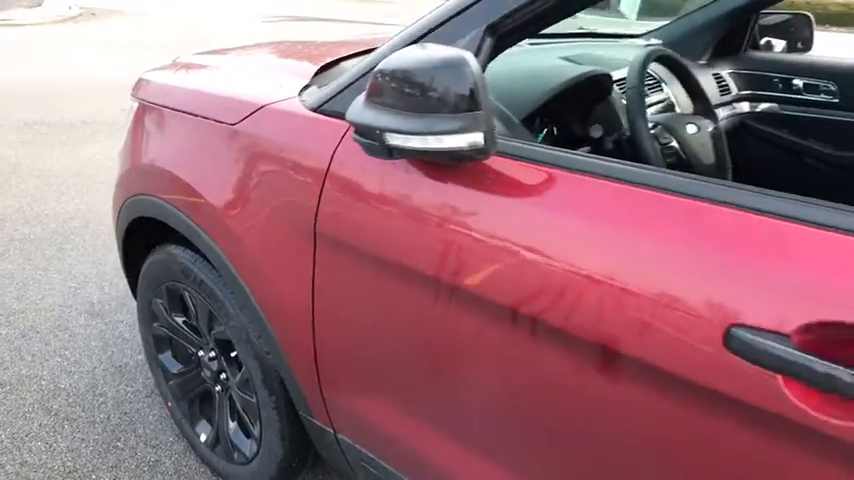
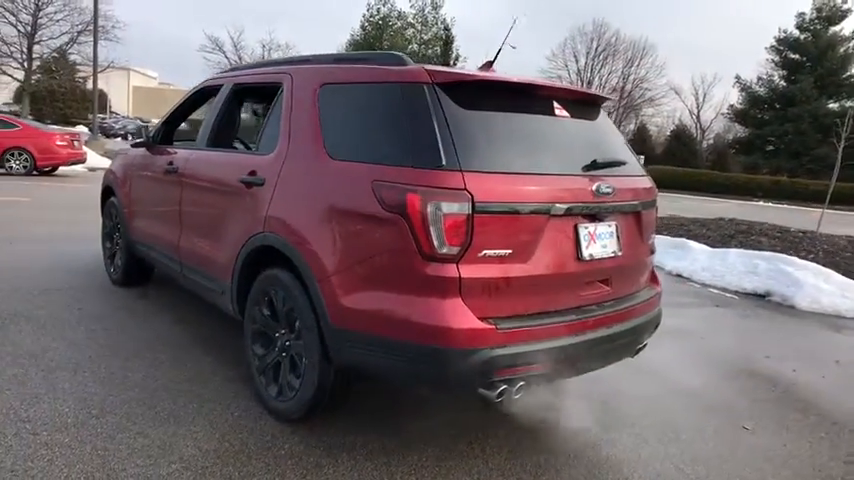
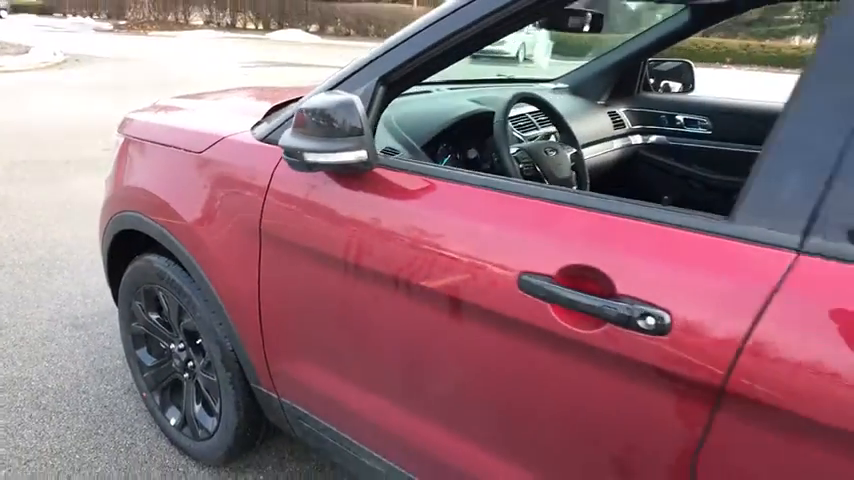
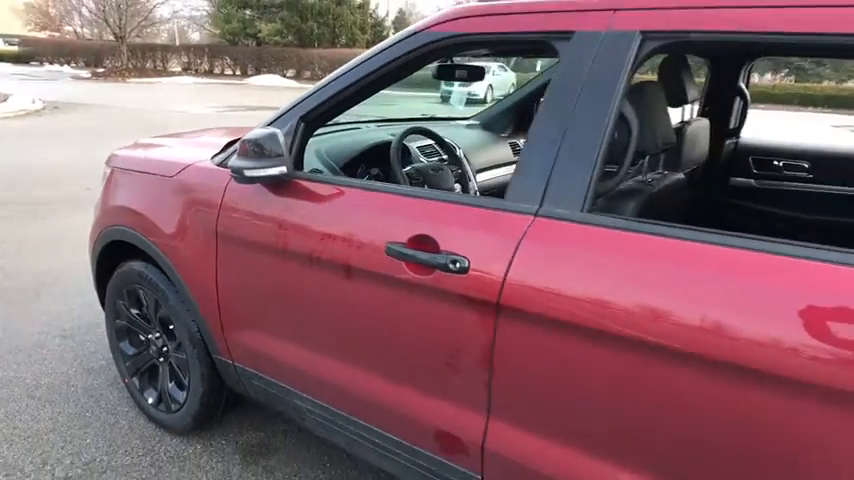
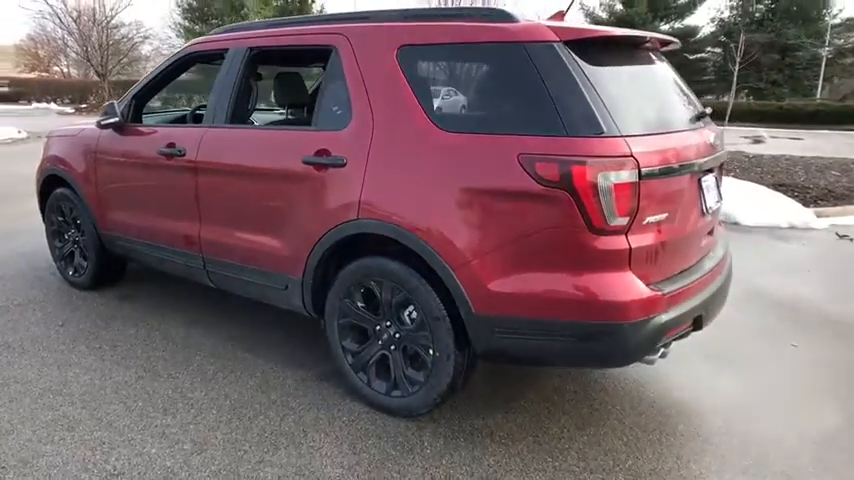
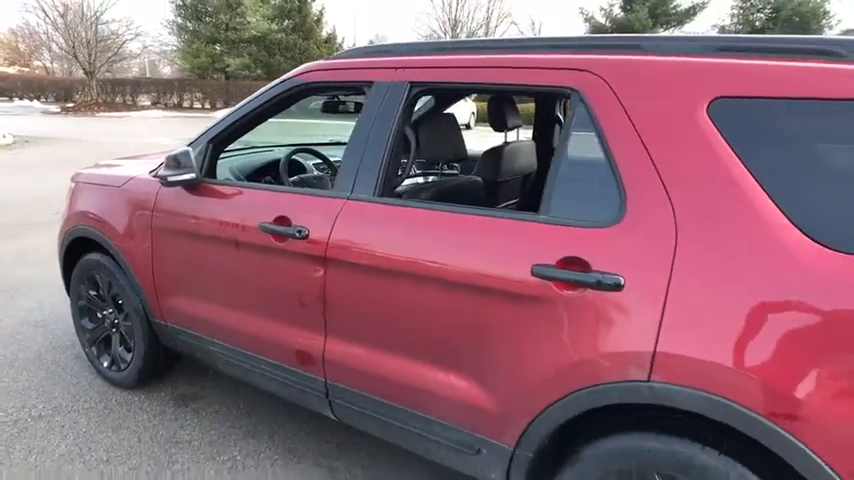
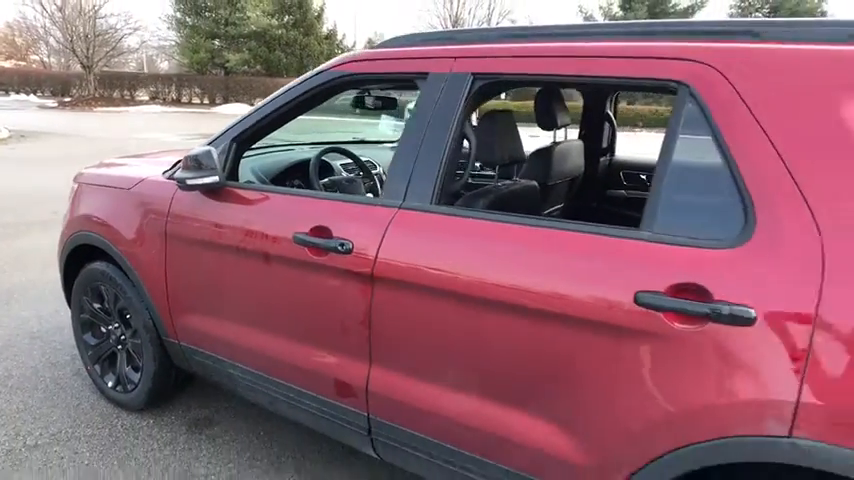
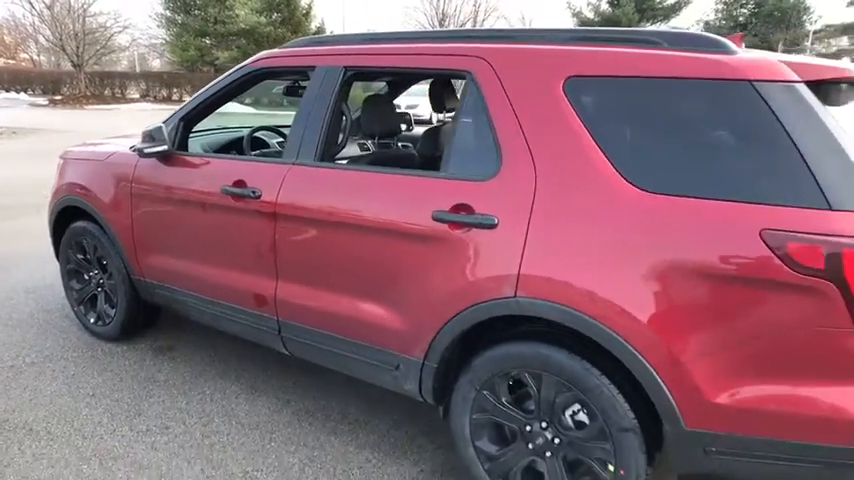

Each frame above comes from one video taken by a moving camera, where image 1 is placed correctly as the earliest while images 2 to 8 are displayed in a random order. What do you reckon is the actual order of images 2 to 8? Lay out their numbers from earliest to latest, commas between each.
3, 4, 7, 6, 8, 5, 2
